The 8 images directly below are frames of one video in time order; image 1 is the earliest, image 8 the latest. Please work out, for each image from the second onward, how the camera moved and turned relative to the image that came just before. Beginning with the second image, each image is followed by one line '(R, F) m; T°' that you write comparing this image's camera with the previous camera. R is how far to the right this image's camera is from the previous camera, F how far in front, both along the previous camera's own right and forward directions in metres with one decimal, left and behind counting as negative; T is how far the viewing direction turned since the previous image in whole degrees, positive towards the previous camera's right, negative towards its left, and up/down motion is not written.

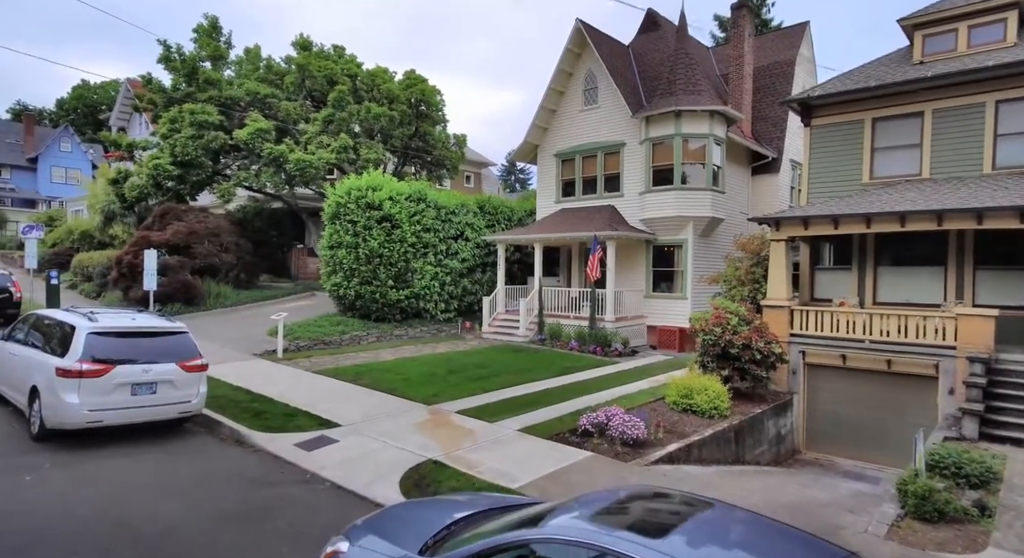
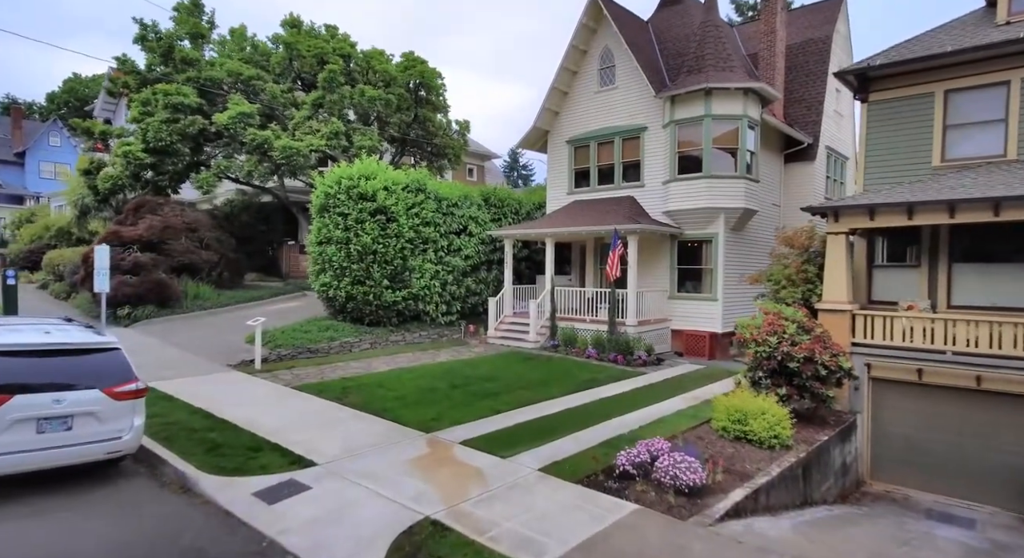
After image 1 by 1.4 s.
(-0.2, +1.8) m; 0°
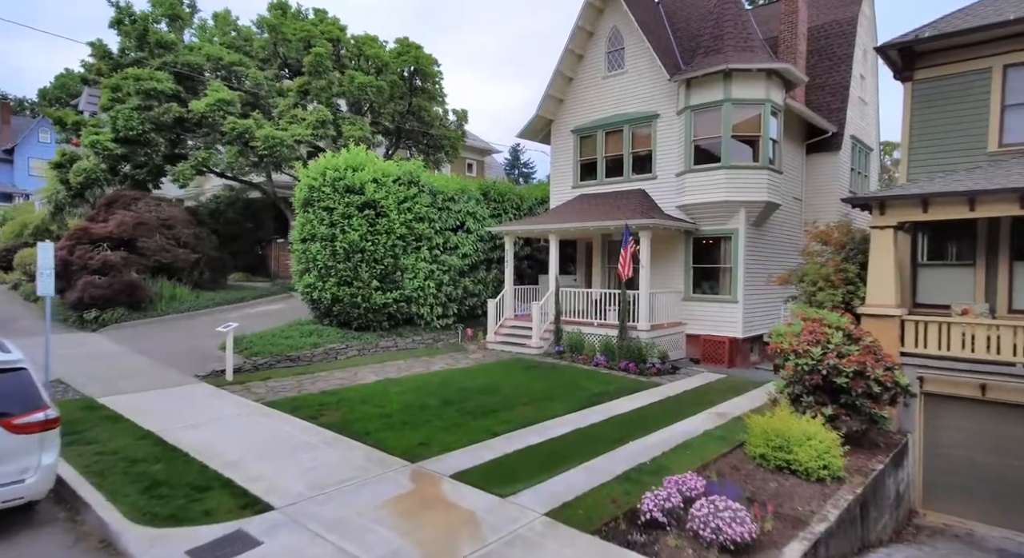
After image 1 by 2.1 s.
(0.0, +1.3) m; 0°
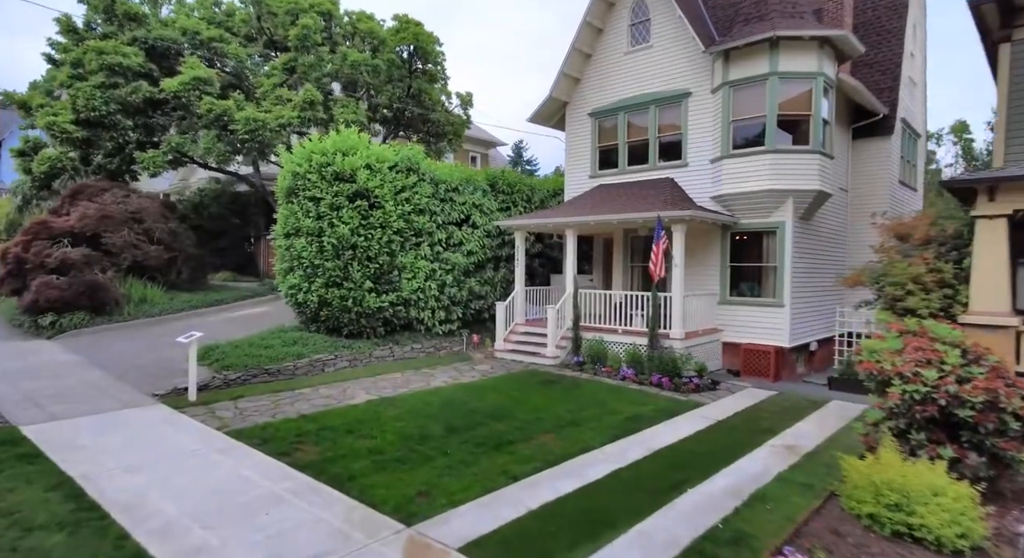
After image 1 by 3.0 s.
(-0.2, +1.7) m; 0°
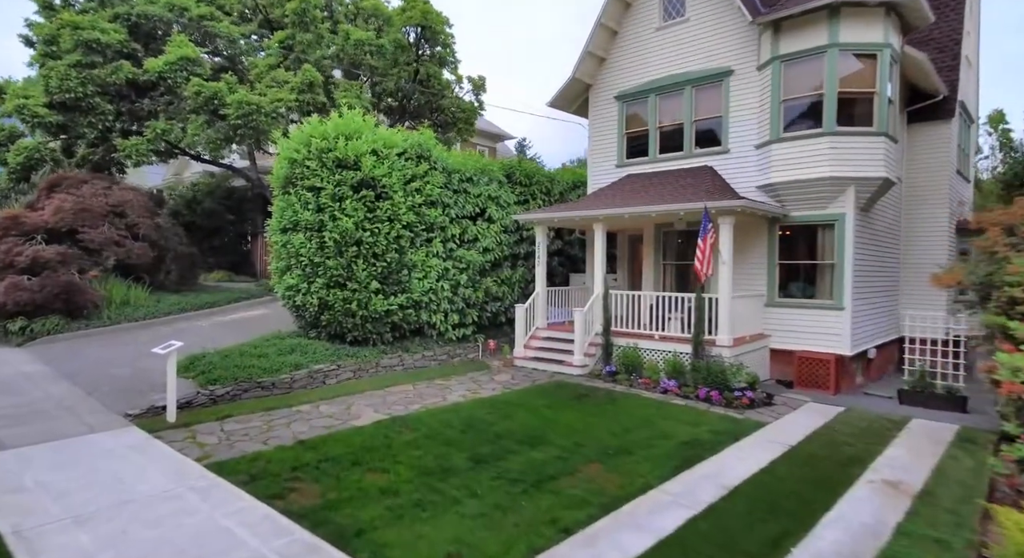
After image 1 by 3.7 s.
(-0.4, +1.3) m; 0°
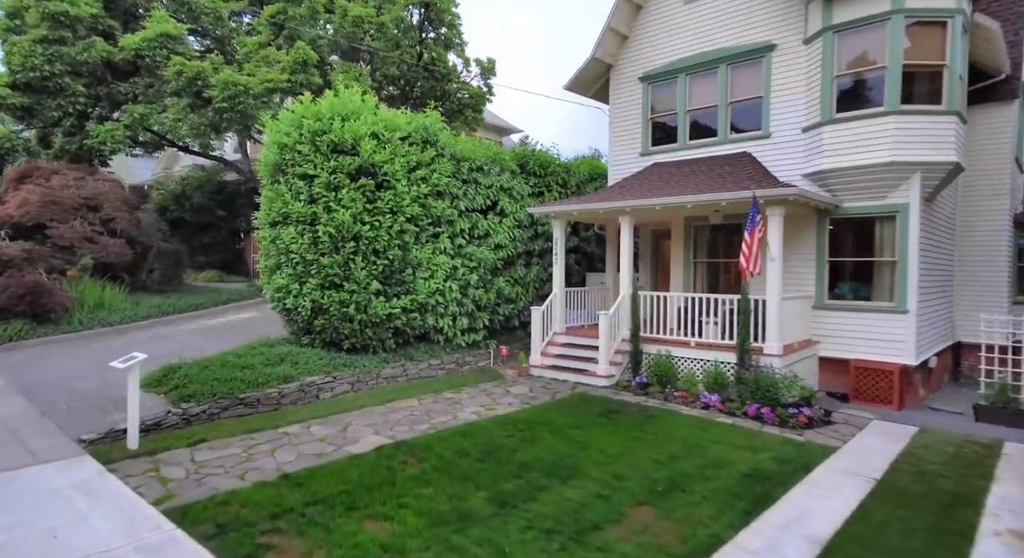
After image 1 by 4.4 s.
(-0.3, +1.2) m; 0°
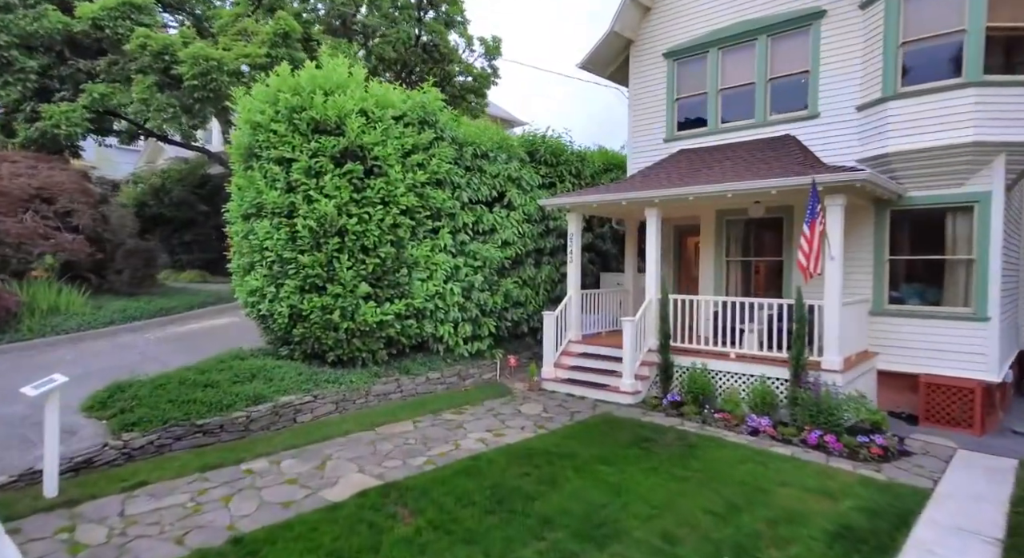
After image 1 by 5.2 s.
(-0.1, +1.4) m; 0°
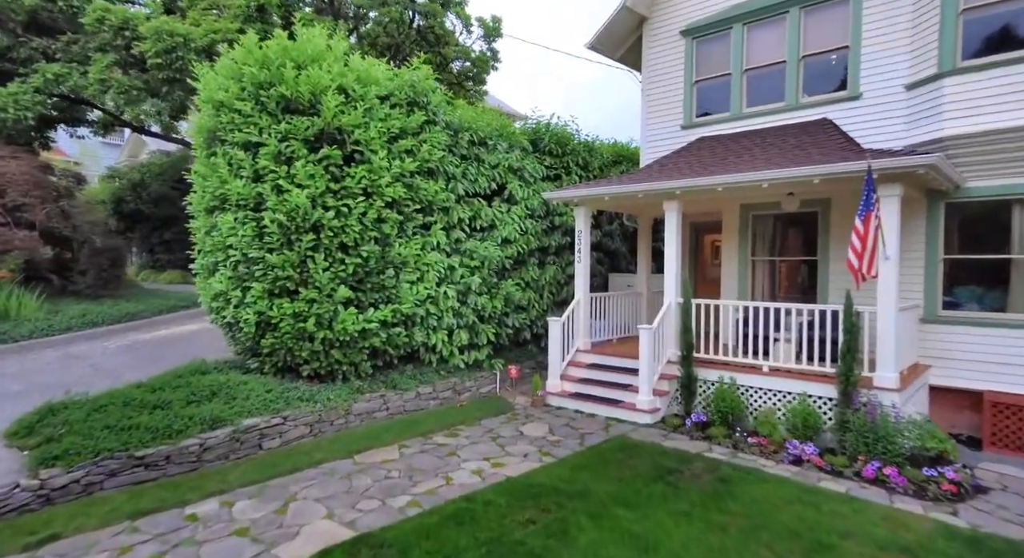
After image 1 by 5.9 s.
(0.0, +1.1) m; 0°
